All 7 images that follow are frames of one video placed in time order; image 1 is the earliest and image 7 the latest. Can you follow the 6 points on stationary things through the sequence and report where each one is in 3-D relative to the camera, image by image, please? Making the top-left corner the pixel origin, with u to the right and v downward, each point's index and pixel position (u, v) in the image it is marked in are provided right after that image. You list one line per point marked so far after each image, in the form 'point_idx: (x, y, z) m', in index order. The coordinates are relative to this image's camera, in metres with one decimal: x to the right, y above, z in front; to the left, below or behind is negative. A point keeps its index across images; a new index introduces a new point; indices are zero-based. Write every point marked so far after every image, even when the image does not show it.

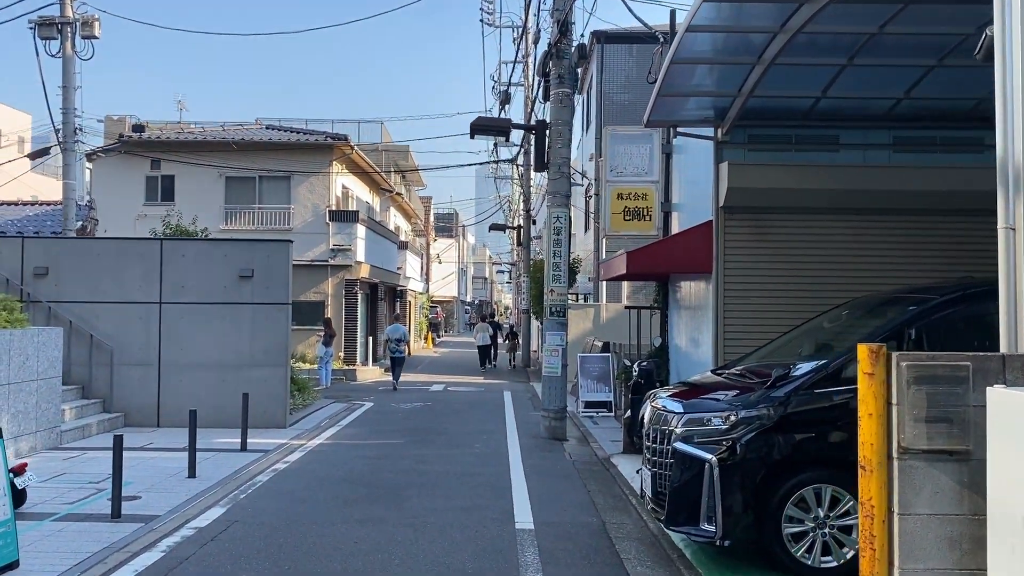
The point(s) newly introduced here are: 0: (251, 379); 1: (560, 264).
0: (-4.4, -1.5, +14.7) m
1: (+0.8, +0.3, +13.6) m
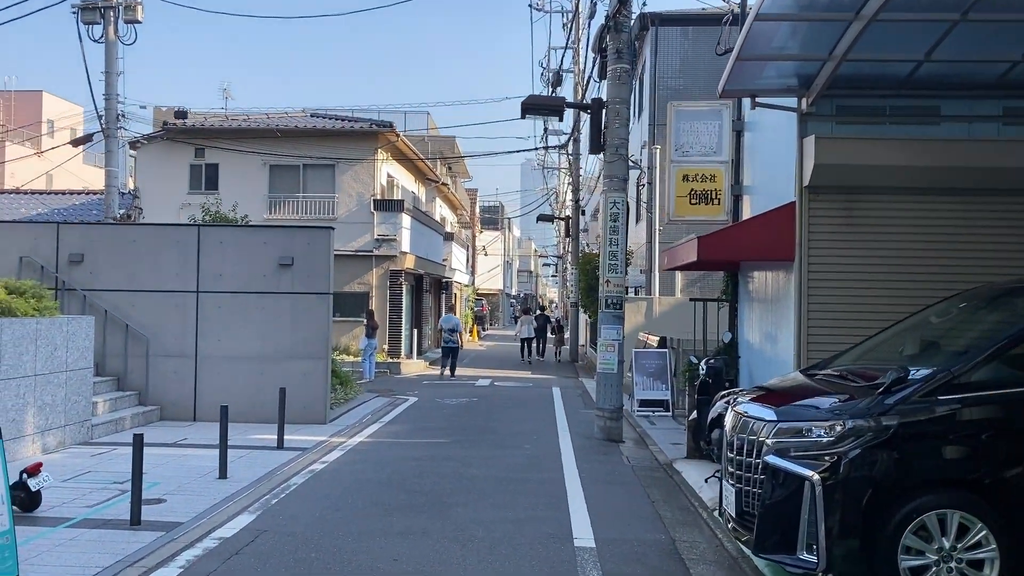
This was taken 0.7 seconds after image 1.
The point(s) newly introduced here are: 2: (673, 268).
0: (-3.6, -1.3, +14.1) m
1: (+1.5, +0.5, +12.6) m
2: (+2.0, +0.3, +10.8) m
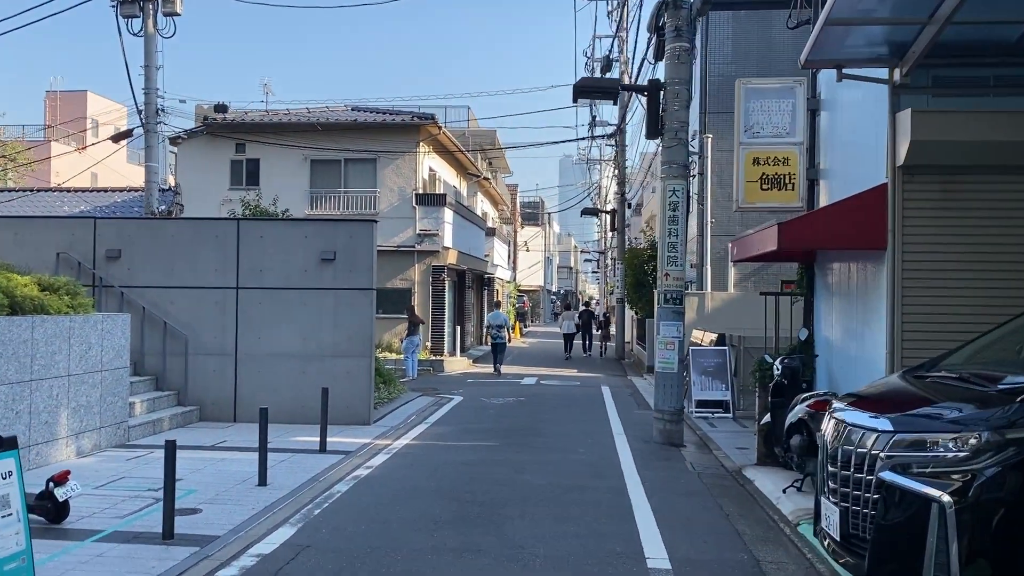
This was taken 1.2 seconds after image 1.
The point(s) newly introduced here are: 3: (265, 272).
0: (-2.8, -1.3, +13.5) m
1: (+2.3, +0.6, +11.9) m
2: (+2.6, +0.3, +10.0) m
3: (-3.9, +0.2, +13.6) m
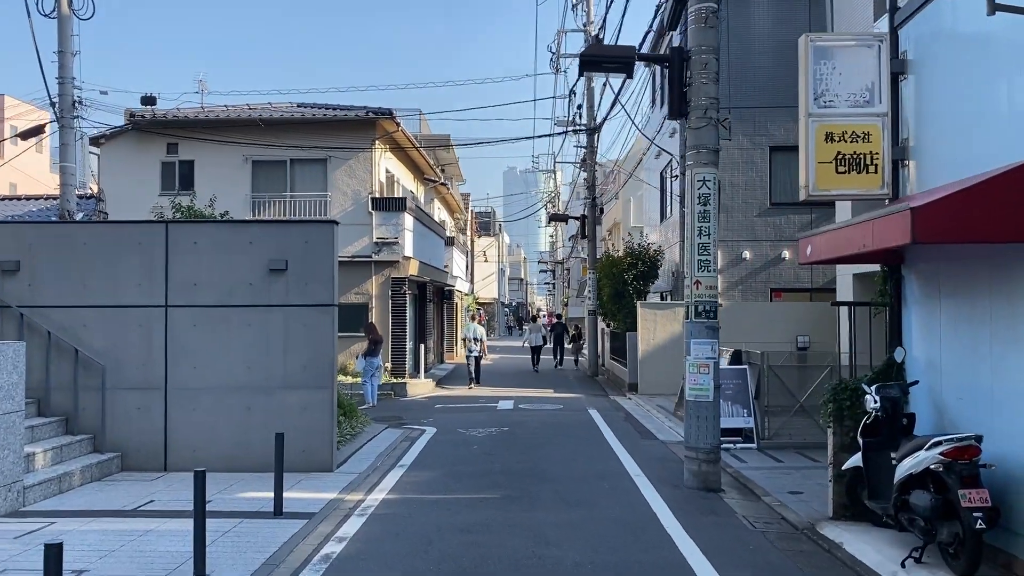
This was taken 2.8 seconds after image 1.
0: (-2.9, -1.5, +11.1) m
1: (+2.2, +0.5, +9.8) m
2: (+2.7, +0.3, +7.9) m
3: (-4.0, 0.0, +11.2) m
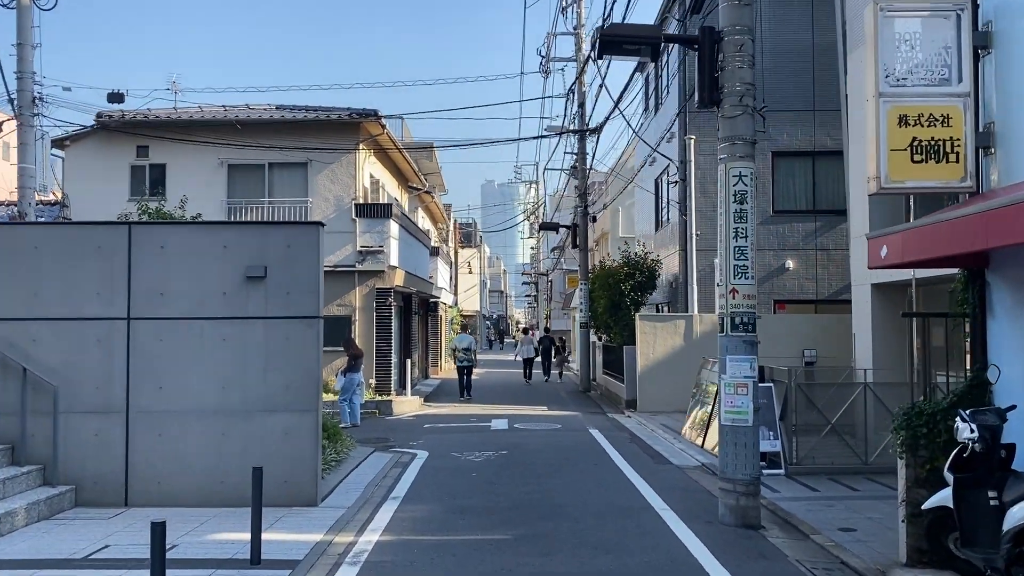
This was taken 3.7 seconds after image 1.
0: (-2.8, -1.6, +9.8) m
1: (+2.3, +0.4, +8.7) m
2: (+2.9, +0.2, +6.8) m
3: (-3.9, -0.1, +9.9) m
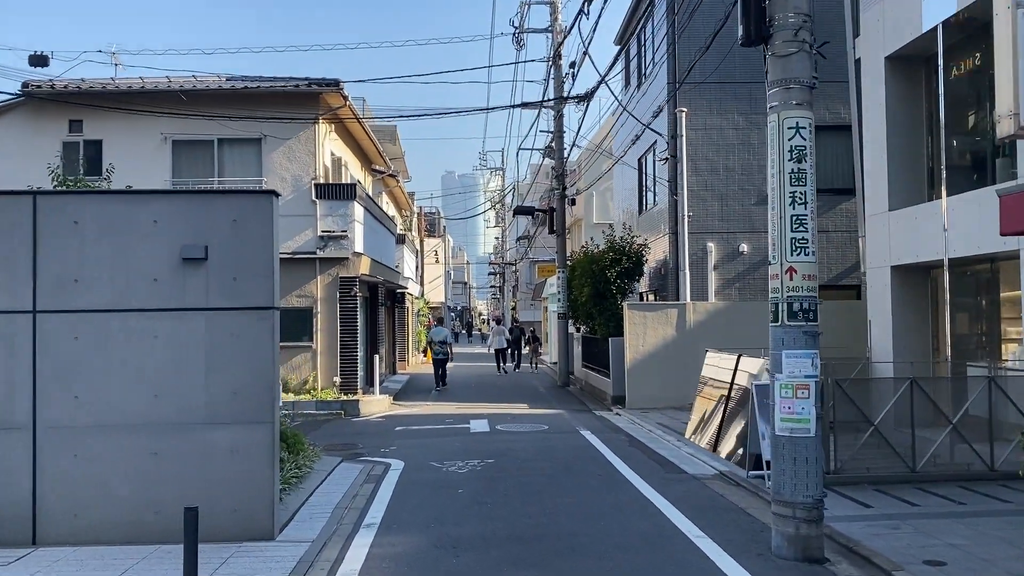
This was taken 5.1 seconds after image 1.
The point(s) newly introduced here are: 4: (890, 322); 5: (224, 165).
0: (-2.8, -1.5, +8.0) m
1: (+2.4, +0.5, +7.0) m
2: (+3.0, +0.4, +5.2) m
3: (-3.9, 0.0, +8.0) m
4: (+6.2, -0.6, +14.3) m
5: (-6.1, +2.6, +18.5) m
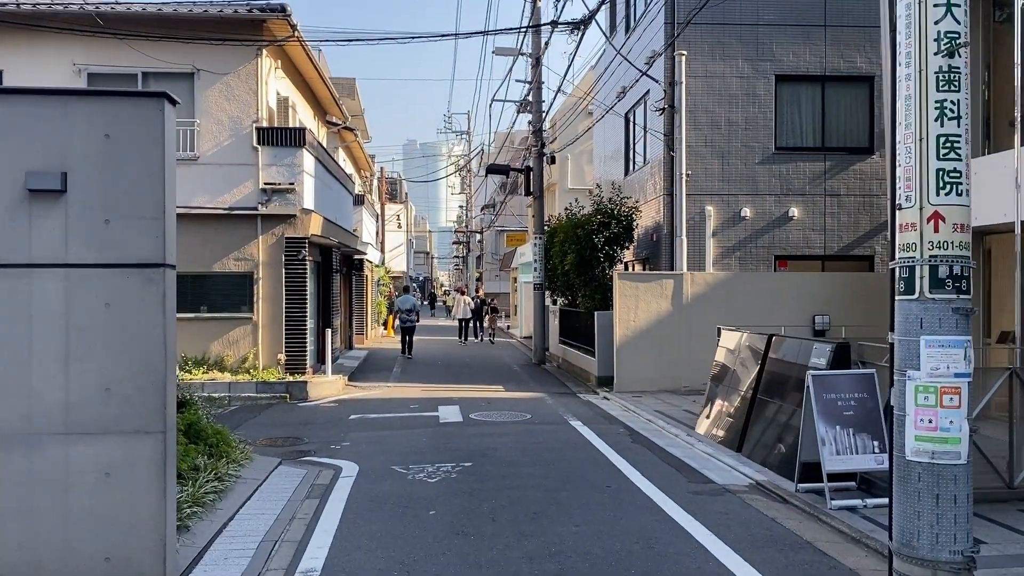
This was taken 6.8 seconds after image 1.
0: (-2.8, -1.1, +5.5) m
1: (+2.4, +0.8, +4.7) m
2: (+3.1, +0.5, +2.9) m
3: (-3.9, +0.4, +5.4) m
4: (+5.9, -0.1, +12.2) m
5: (-6.5, +3.3, +15.7) m
